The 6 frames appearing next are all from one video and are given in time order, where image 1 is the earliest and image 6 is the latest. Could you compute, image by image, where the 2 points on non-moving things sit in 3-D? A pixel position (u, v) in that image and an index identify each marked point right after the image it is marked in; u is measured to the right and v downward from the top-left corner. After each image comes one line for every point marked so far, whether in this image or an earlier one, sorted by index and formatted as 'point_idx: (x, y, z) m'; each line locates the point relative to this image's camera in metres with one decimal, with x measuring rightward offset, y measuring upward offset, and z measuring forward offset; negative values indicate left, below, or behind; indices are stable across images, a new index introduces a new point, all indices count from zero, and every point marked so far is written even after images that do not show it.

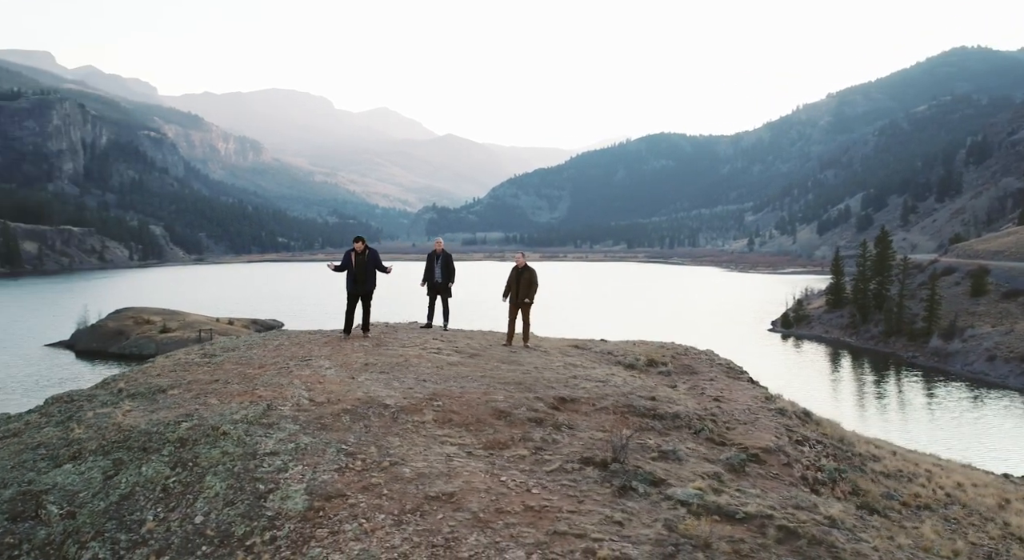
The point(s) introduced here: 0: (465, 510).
0: (-0.6, -3.0, +9.2) m
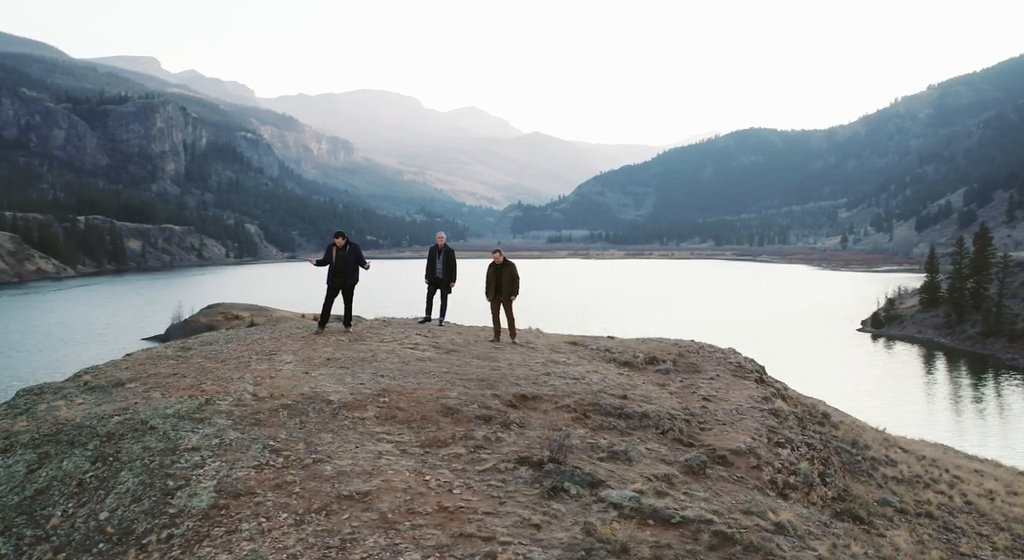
0: (-1.8, -2.9, +9.0) m
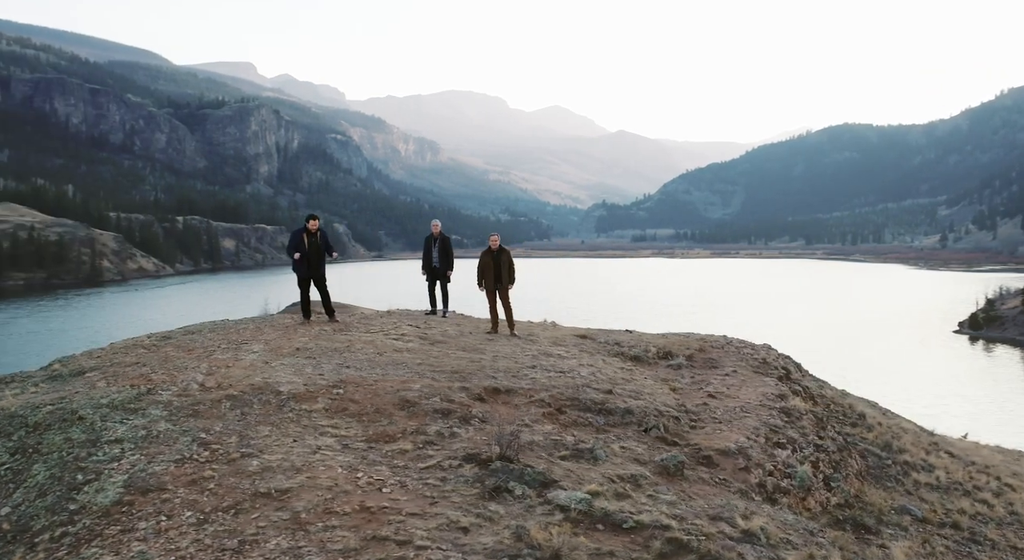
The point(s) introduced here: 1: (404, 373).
0: (-2.6, -2.7, +8.4) m
1: (-2.1, -1.8, +14.0) m
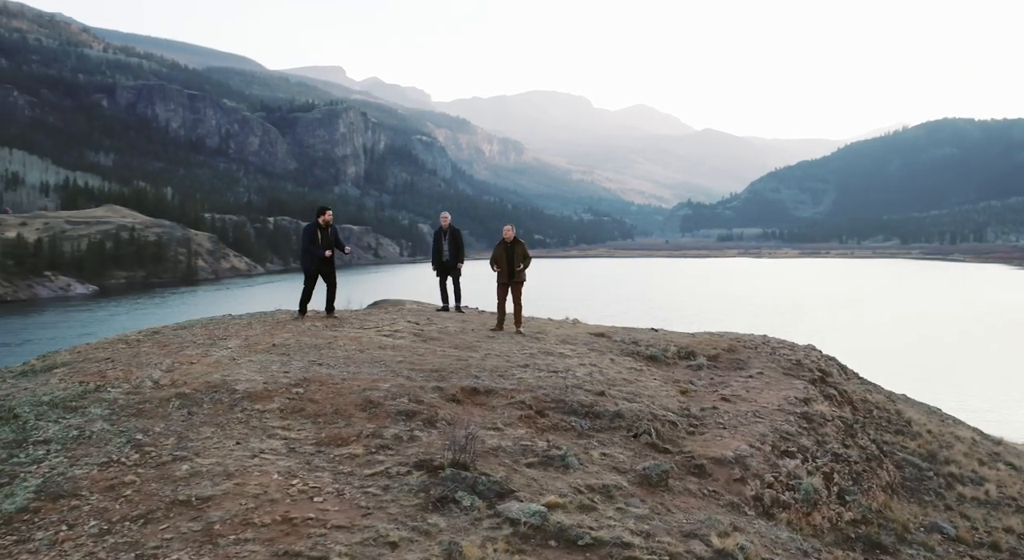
0: (-3.4, -2.6, +7.7) m
1: (-2.5, -1.7, +13.3) m
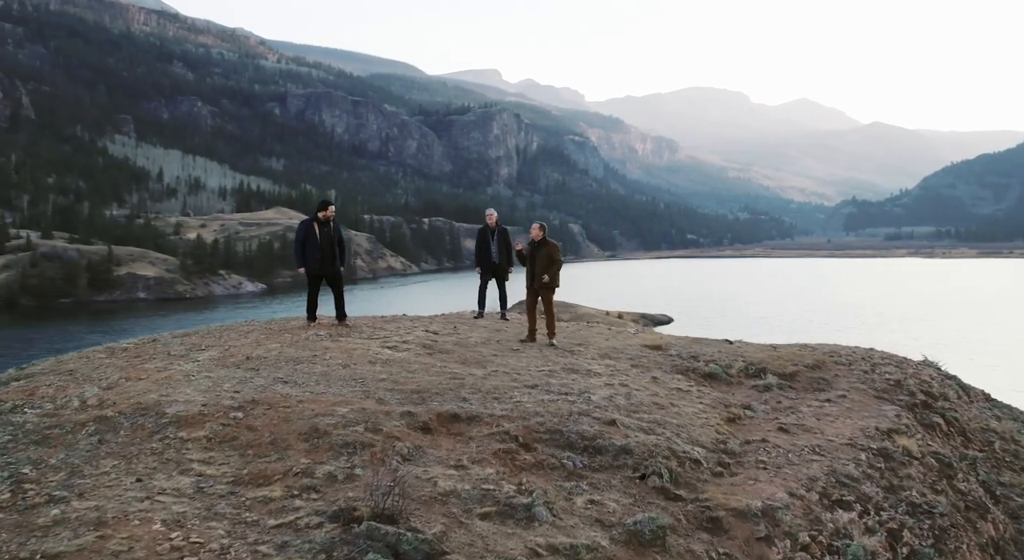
0: (-4.3, -2.7, +6.3) m
1: (-2.7, -1.9, +11.8) m
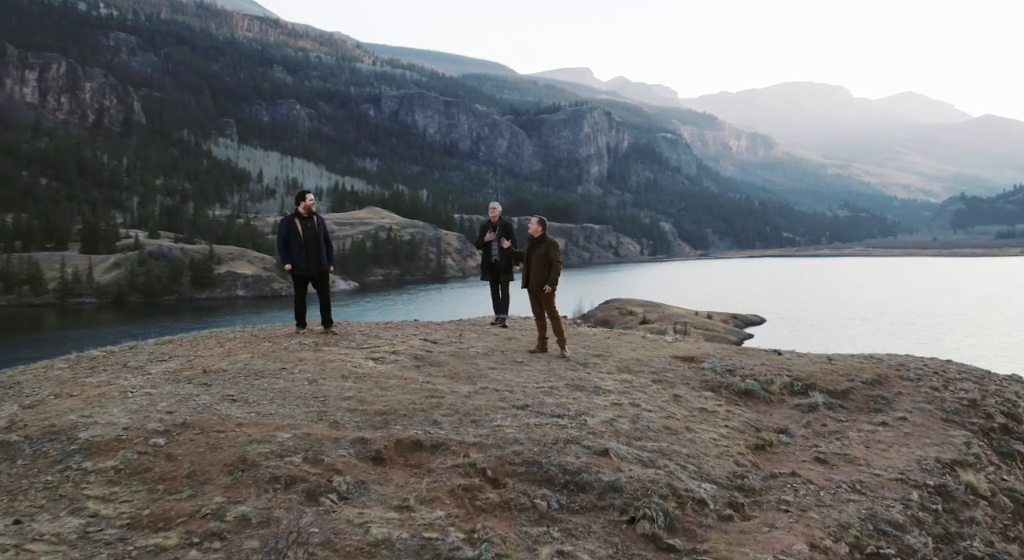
0: (-5.1, -2.8, +5.1) m
1: (-3.1, -2.0, +10.5) m
